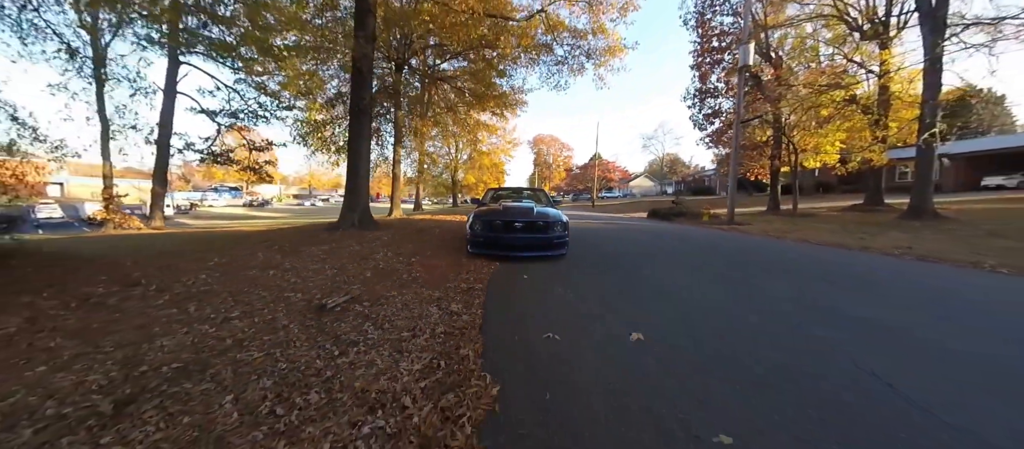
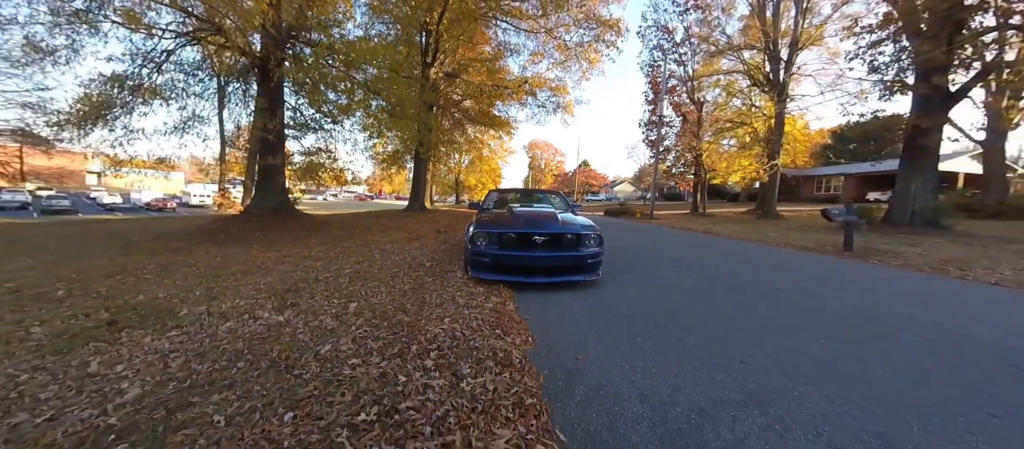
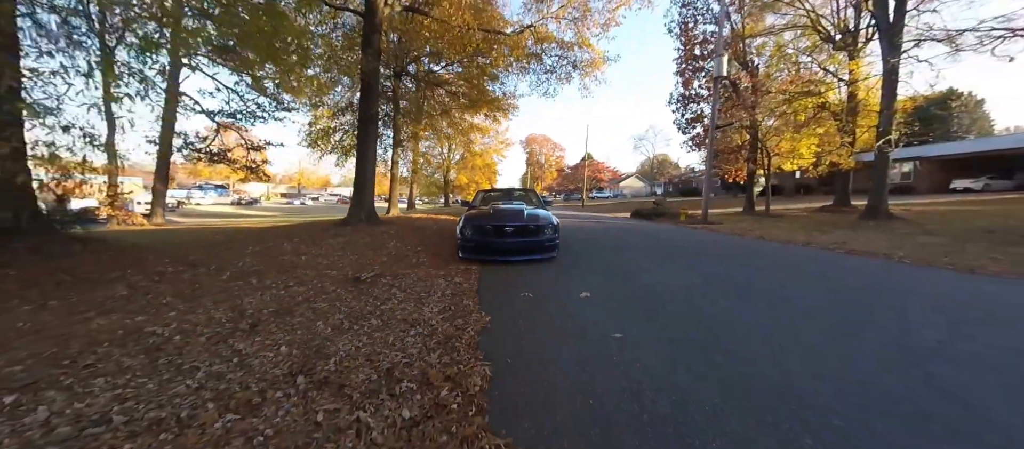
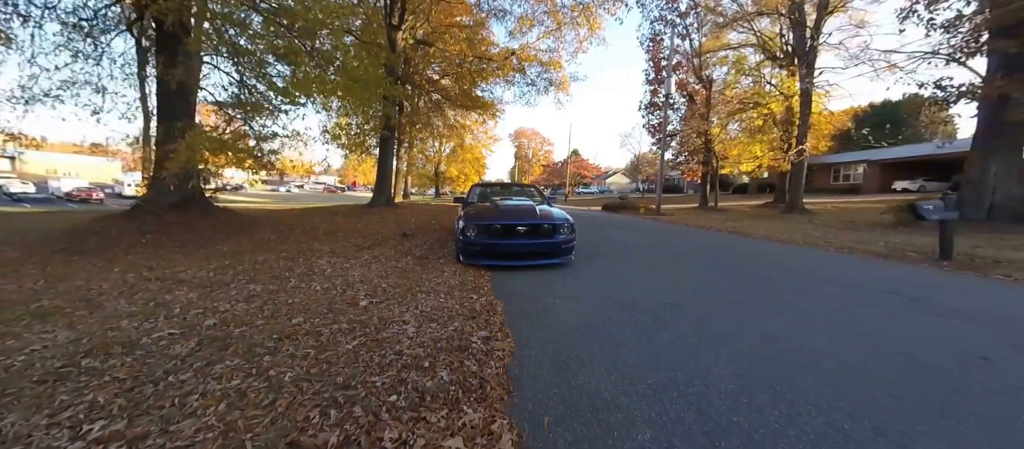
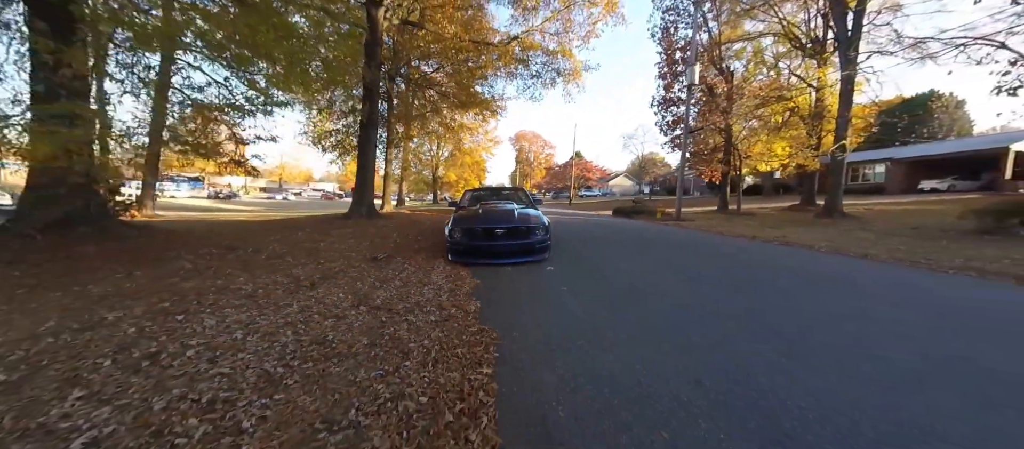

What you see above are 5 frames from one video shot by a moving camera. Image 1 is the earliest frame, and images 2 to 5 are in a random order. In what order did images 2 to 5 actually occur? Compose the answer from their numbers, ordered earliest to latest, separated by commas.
3, 5, 4, 2
